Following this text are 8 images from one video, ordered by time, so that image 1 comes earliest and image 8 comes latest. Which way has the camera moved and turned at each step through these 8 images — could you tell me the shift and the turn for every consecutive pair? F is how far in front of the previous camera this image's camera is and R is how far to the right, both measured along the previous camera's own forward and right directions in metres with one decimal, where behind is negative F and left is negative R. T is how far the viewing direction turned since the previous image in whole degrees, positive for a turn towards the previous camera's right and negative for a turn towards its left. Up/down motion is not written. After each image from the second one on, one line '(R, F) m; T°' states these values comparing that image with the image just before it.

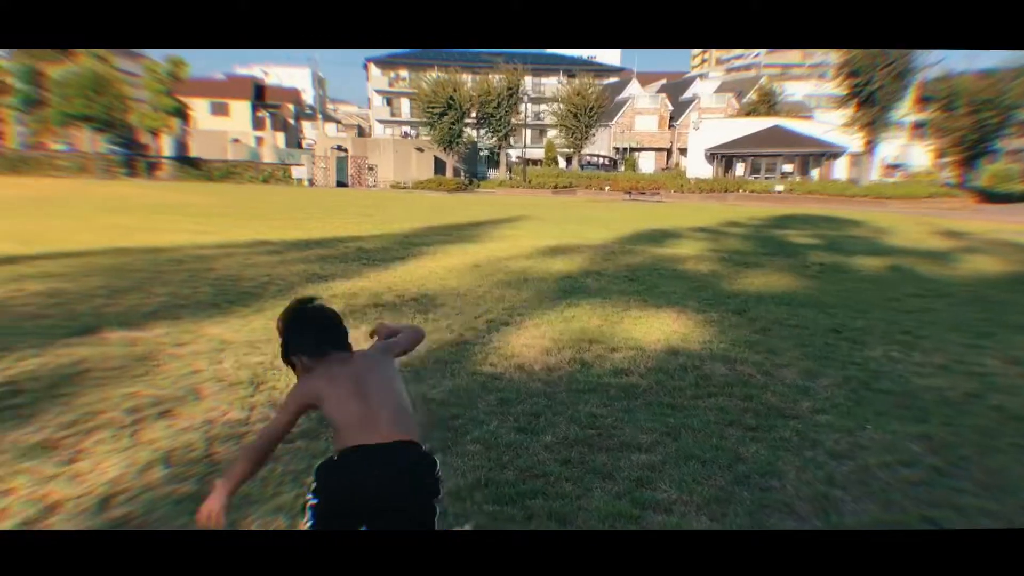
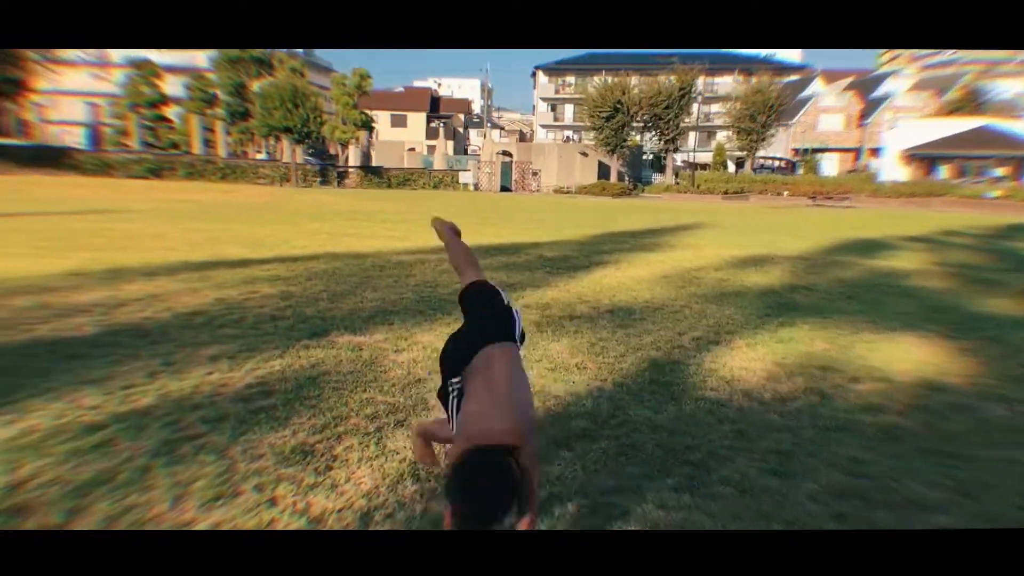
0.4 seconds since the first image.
(-0.3, +0.2) m; -13°
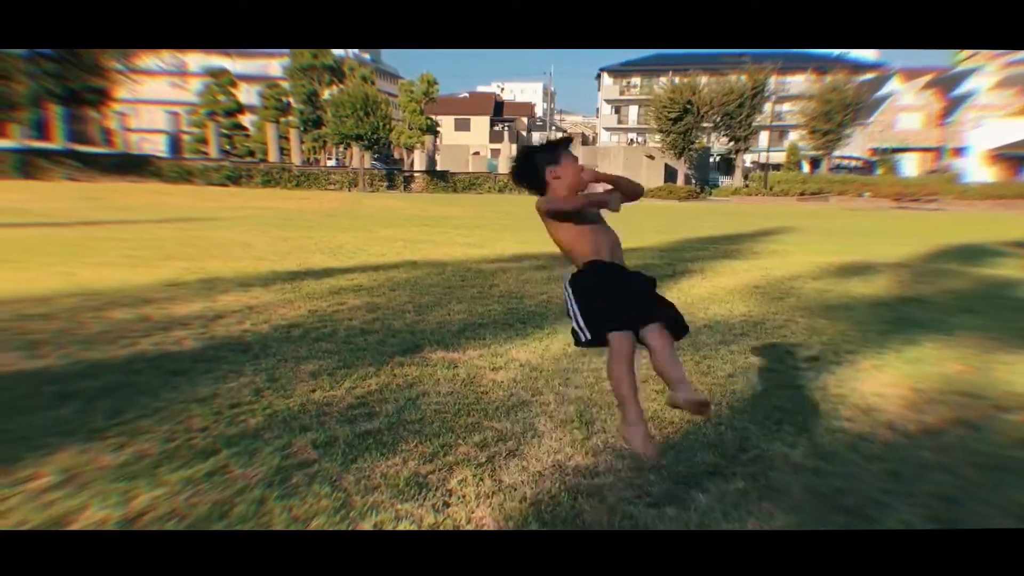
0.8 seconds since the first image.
(-0.2, +0.2) m; -5°
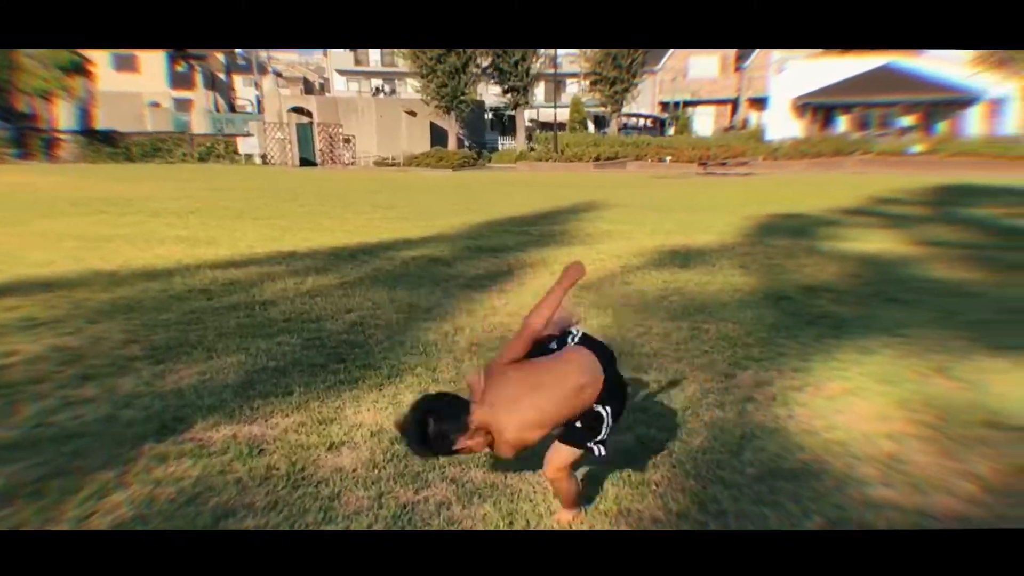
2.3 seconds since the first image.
(-0.4, +1.5) m; +21°
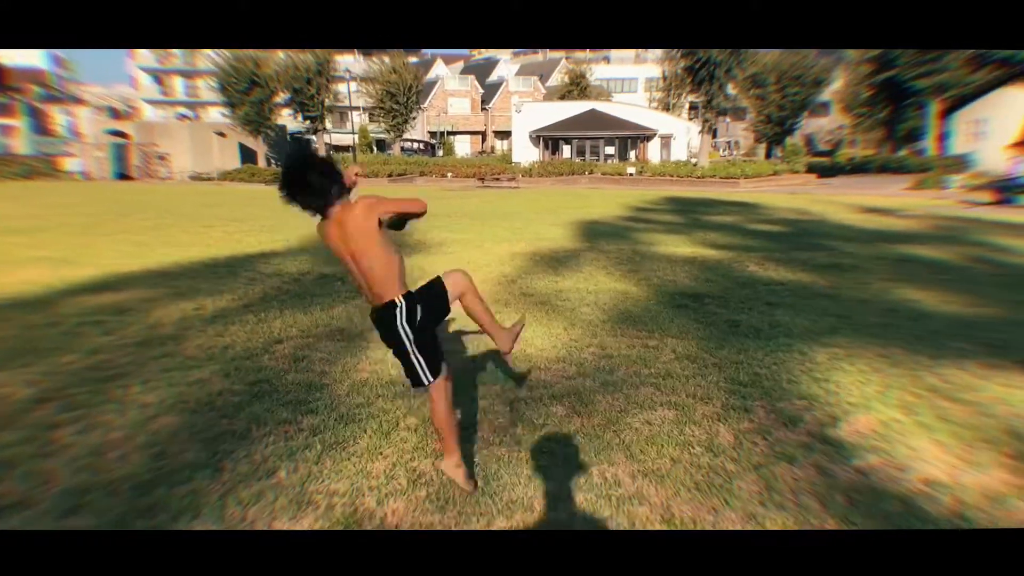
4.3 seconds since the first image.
(-0.8, +0.8) m; +13°
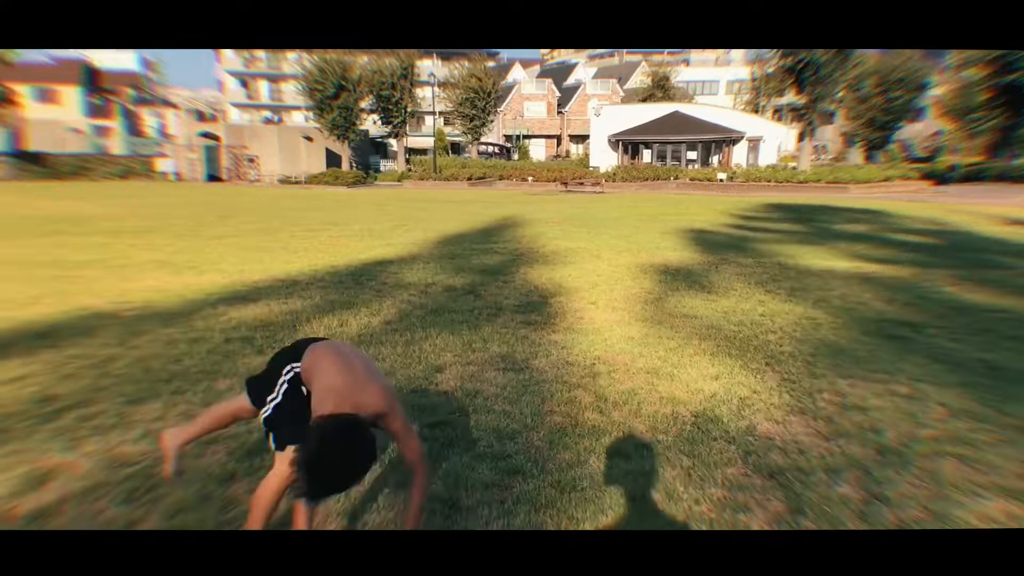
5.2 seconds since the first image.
(-0.8, +0.7) m; -6°
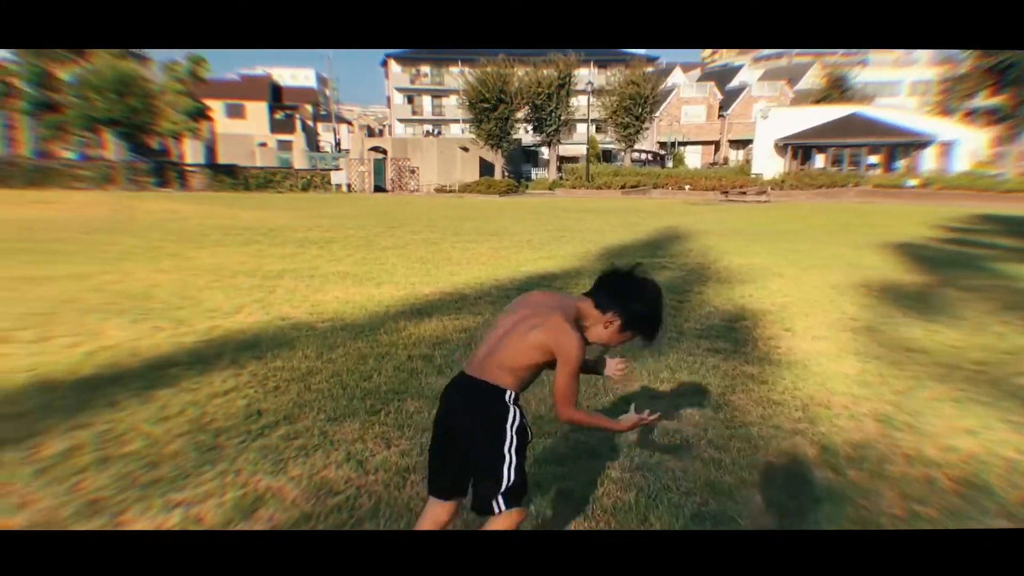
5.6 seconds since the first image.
(-0.3, +0.4) m; -12°
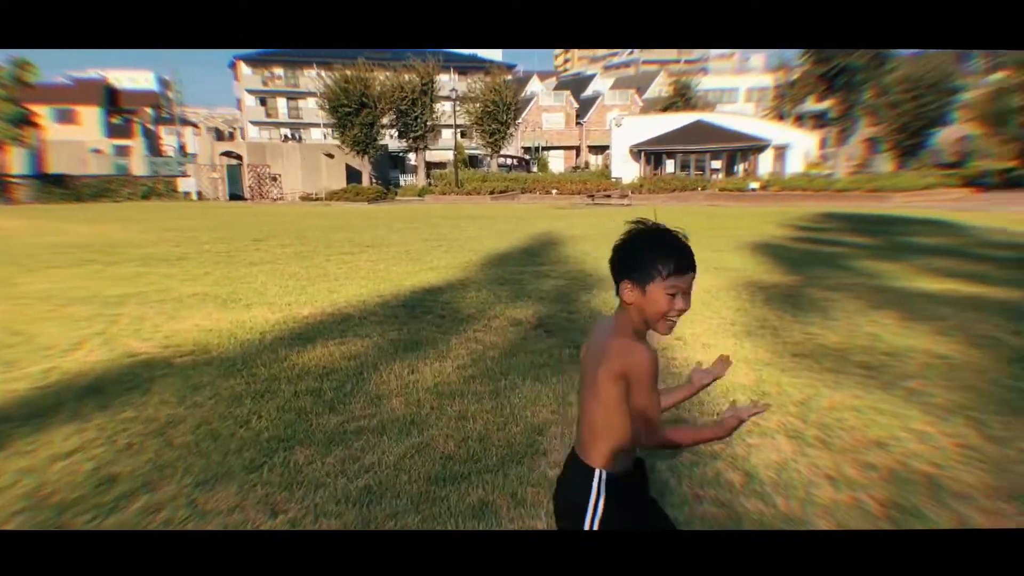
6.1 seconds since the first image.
(-0.2, +0.3) m; +10°
